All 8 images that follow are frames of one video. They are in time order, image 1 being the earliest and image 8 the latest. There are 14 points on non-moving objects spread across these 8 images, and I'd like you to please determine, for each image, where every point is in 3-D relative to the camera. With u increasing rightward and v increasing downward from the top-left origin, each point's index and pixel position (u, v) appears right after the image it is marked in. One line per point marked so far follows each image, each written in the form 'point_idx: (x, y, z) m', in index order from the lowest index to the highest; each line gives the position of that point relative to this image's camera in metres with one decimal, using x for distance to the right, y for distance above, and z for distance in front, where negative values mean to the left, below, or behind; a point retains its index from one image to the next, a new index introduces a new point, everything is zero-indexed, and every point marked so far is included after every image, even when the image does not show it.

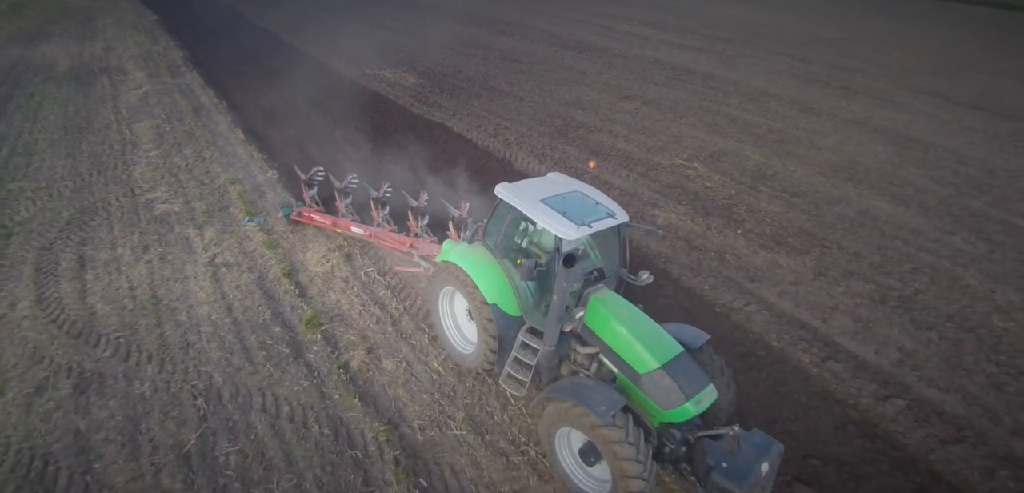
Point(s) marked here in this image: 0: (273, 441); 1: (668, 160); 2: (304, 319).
0: (-2.0, -1.6, +3.9) m
1: (+3.0, +1.6, +9.0) m
2: (-2.2, -0.7, +5.0) m
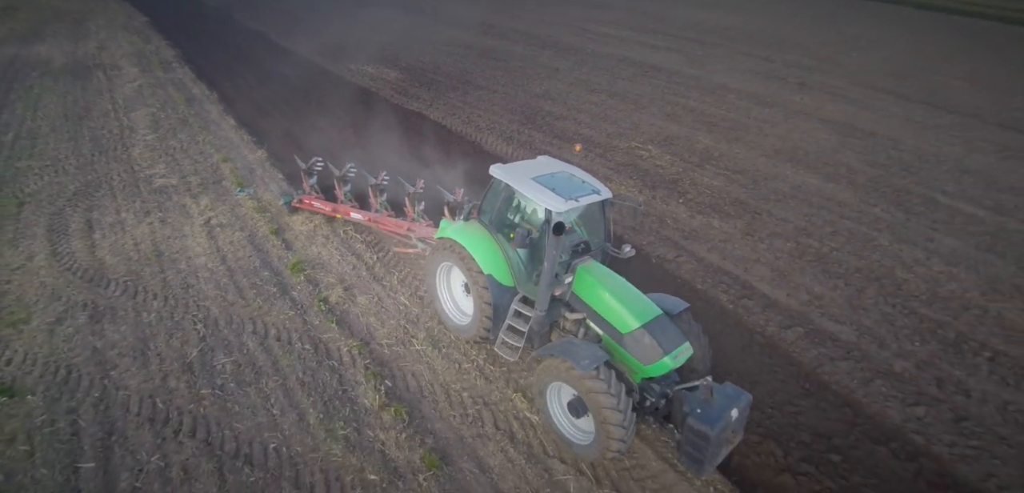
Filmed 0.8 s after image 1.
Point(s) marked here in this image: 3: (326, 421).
0: (-2.5, -1.1, +4.7) m
1: (+2.4, +2.2, +9.9) m
2: (-2.7, -0.2, +5.7) m
3: (-1.6, -1.5, +4.1) m
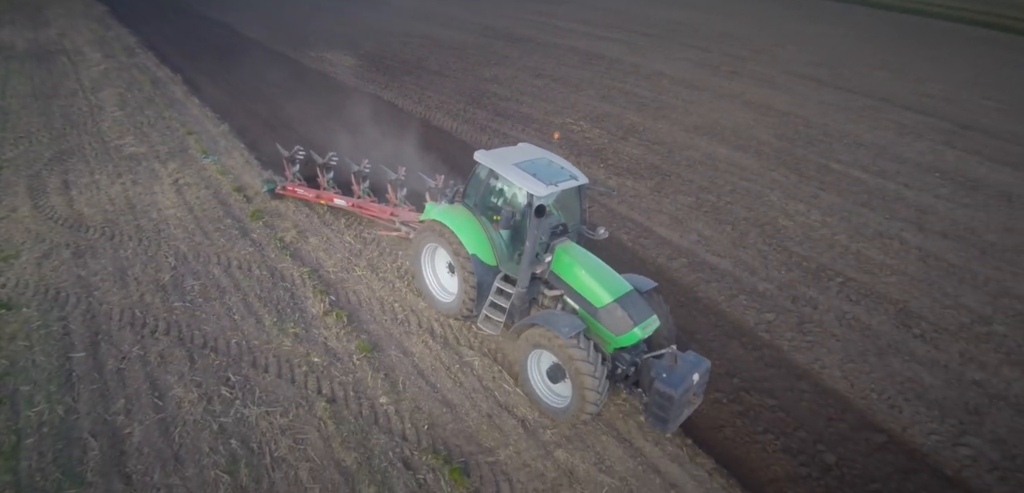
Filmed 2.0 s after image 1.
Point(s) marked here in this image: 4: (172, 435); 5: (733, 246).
0: (-3.4, -0.4, +5.6) m
1: (+1.2, +2.9, +11.0) m
2: (-3.6, +0.5, +6.6) m
3: (-2.4, -0.8, +5.0) m
4: (-2.8, -1.6, +3.9) m
5: (+3.5, 0.0, +7.4) m
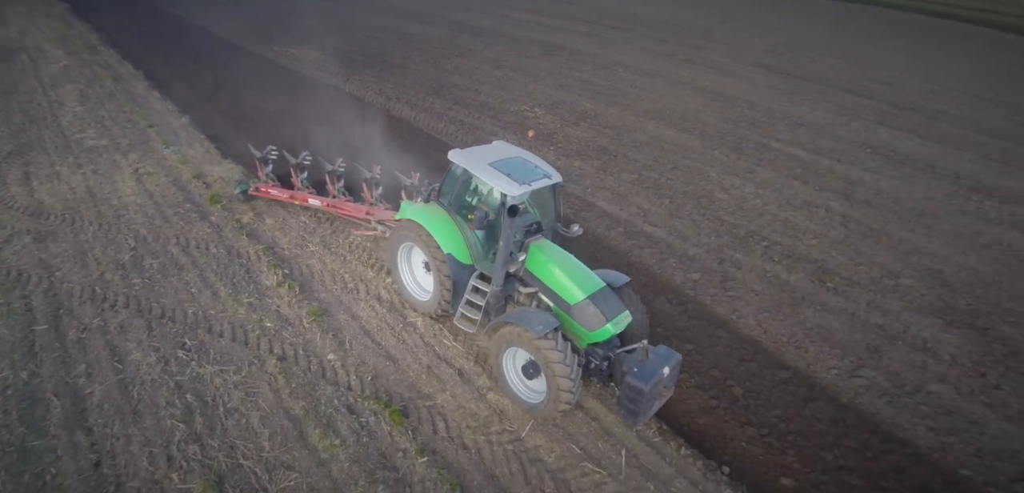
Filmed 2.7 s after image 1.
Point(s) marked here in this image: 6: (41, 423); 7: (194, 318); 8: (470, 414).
0: (-4.1, -0.1, +5.9) m
1: (+0.1, +3.4, +11.4) m
2: (-4.4, +0.7, +6.9) m
3: (-3.1, -0.5, +5.4) m
4: (-3.4, -1.3, +4.2) m
5: (+2.7, +0.5, +8.0) m
6: (-3.9, -1.5, +4.0) m
7: (-3.4, -0.8, +5.0) m
8: (-0.4, -1.6, +4.6) m
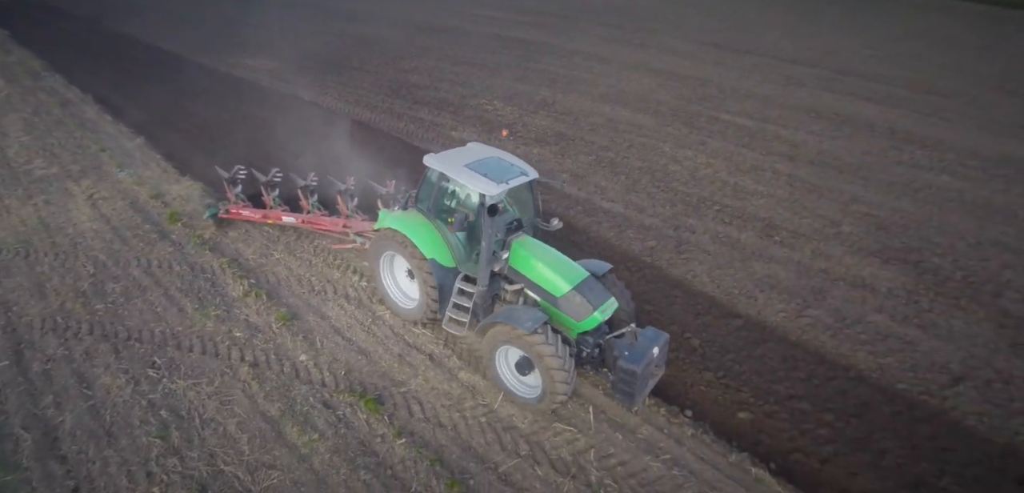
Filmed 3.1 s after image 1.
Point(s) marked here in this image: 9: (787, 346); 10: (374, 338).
0: (-4.6, -0.4, +5.9) m
1: (-1.0, +3.5, +11.6) m
2: (-5.0, +0.4, +6.9) m
3: (-3.5, -0.7, +5.4) m
4: (-3.7, -1.5, +4.3) m
5: (+1.9, +1.0, +8.3) m
6: (-4.2, -1.7, +4.0) m
7: (-3.7, -1.0, +5.1) m
8: (-0.7, -1.5, +4.8) m
9: (+3.3, -1.2, +5.7) m
10: (-1.6, -1.0, +5.3) m
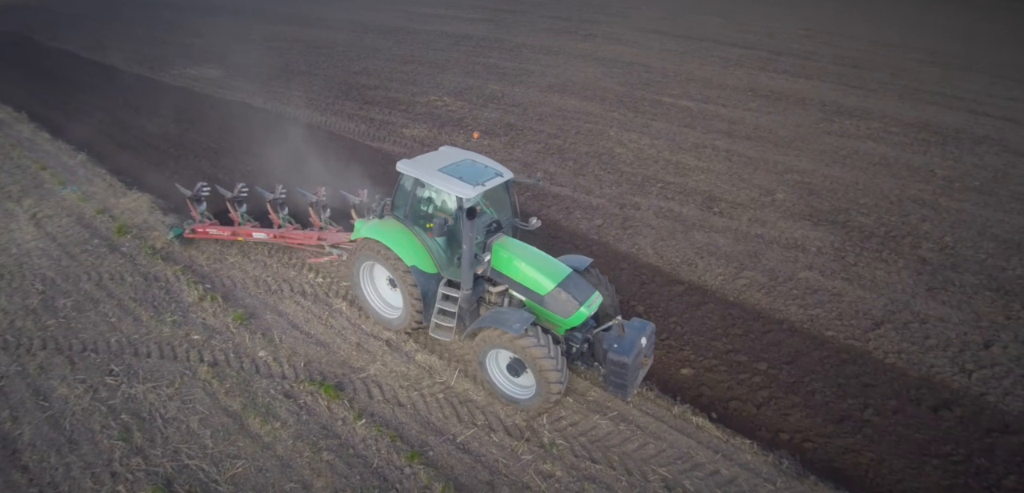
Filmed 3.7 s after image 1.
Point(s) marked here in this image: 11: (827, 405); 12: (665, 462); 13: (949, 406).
0: (-5.1, -0.6, +5.9) m
1: (-2.2, +3.6, +11.8) m
2: (-5.7, +0.2, +6.9) m
3: (-4.1, -0.8, +5.5) m
4: (-4.1, -1.6, +4.3) m
5: (+1.1, +1.3, +8.7) m
6: (-4.6, -1.9, +4.0) m
7: (-4.2, -1.1, +5.1) m
8: (-1.2, -1.4, +5.0) m
9: (+2.7, -0.7, +6.1) m
10: (-2.1, -1.0, +5.5) m
11: (+3.4, -1.7, +5.1) m
12: (+1.4, -2.0, +4.4) m
13: (+4.8, -1.8, +5.2) m
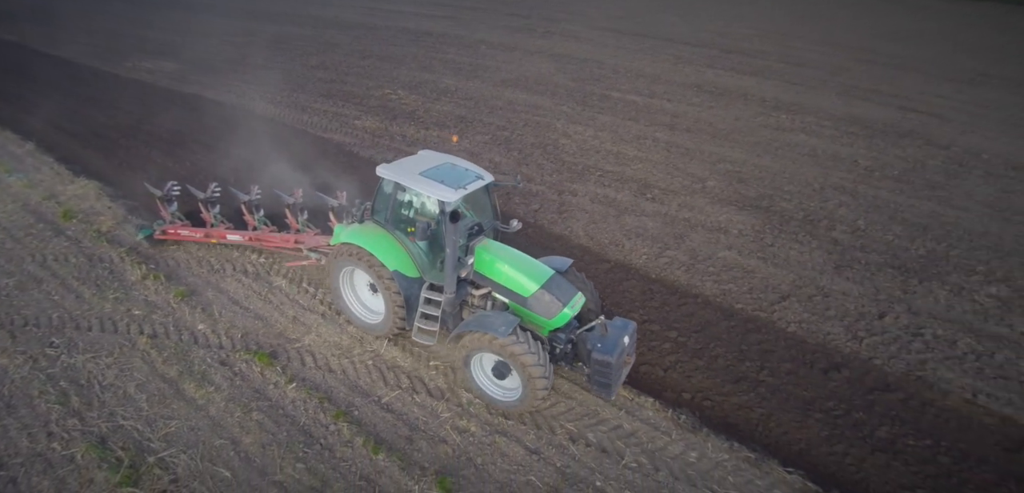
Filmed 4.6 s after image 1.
0: (-6.0, -0.4, +6.1) m
1: (-3.4, +3.8, +12.1) m
2: (-6.6, +0.4, +7.0) m
3: (-4.9, -0.6, +5.7) m
4: (-4.9, -1.4, +4.5) m
5: (+0.1, +1.5, +9.1) m
6: (-5.3, -1.6, +4.2) m
7: (-5.1, -0.9, +5.3) m
8: (-2.0, -1.1, +5.3) m
9: (+1.9, -0.5, +6.6) m
10: (-2.9, -0.7, +5.8) m
11: (+2.6, -1.4, +5.6) m
12: (+0.6, -1.8, +4.9) m
13: (+3.9, -1.5, +5.8) m
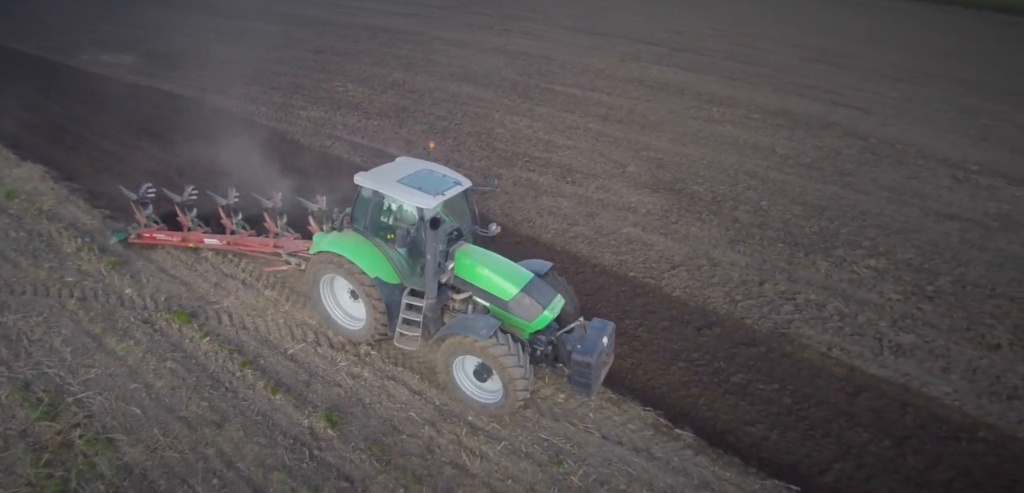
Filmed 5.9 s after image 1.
0: (-7.3, -0.1, +6.5) m
1: (-4.8, +4.2, +12.6) m
2: (-7.9, +0.7, +7.5) m
3: (-6.2, -0.2, +6.2) m
4: (-6.1, -1.1, +5.0) m
5: (-1.2, +1.9, +9.7) m
6: (-6.5, -1.3, +4.7) m
7: (-6.3, -0.5, +5.8) m
8: (-3.2, -0.8, +5.9) m
9: (+0.6, -0.1, +7.3) m
10: (-4.2, -0.4, +6.3) m
11: (+1.3, -1.0, +6.3) m
12: (-0.6, -1.4, +5.5) m
13: (+2.7, -1.1, +6.5) m
